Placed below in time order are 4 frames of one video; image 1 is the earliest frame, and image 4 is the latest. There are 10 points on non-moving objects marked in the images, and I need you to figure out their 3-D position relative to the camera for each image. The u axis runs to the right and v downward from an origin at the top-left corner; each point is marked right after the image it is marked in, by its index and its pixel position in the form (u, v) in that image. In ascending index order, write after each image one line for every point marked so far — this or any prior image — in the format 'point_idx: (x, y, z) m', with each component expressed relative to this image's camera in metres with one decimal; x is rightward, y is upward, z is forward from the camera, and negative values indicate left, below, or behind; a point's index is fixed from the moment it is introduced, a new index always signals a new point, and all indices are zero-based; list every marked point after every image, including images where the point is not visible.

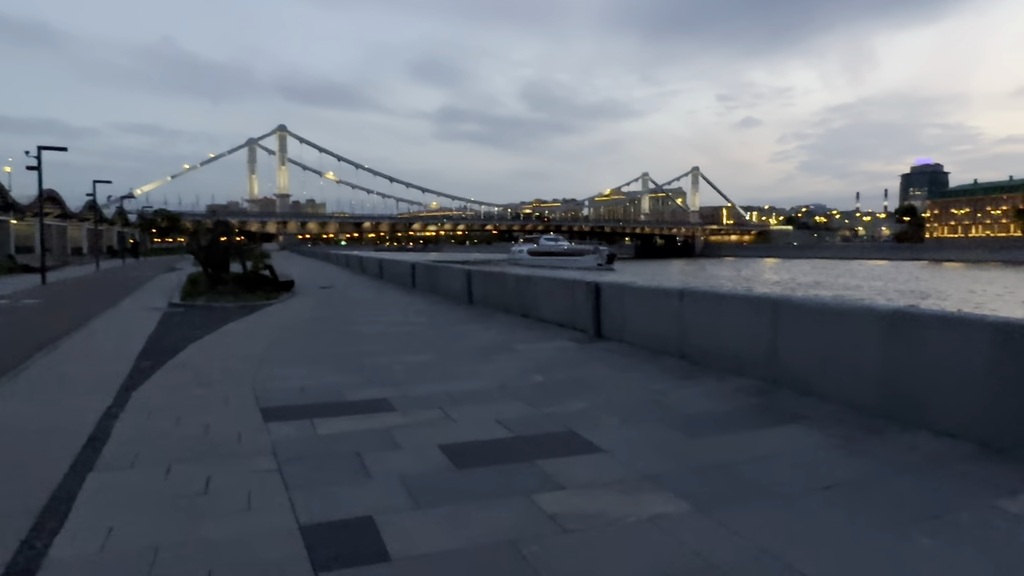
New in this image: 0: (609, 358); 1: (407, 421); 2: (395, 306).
0: (+1.0, -0.7, +7.1) m
1: (-0.8, -0.9, +4.9) m
2: (-2.4, -0.4, +14.4) m
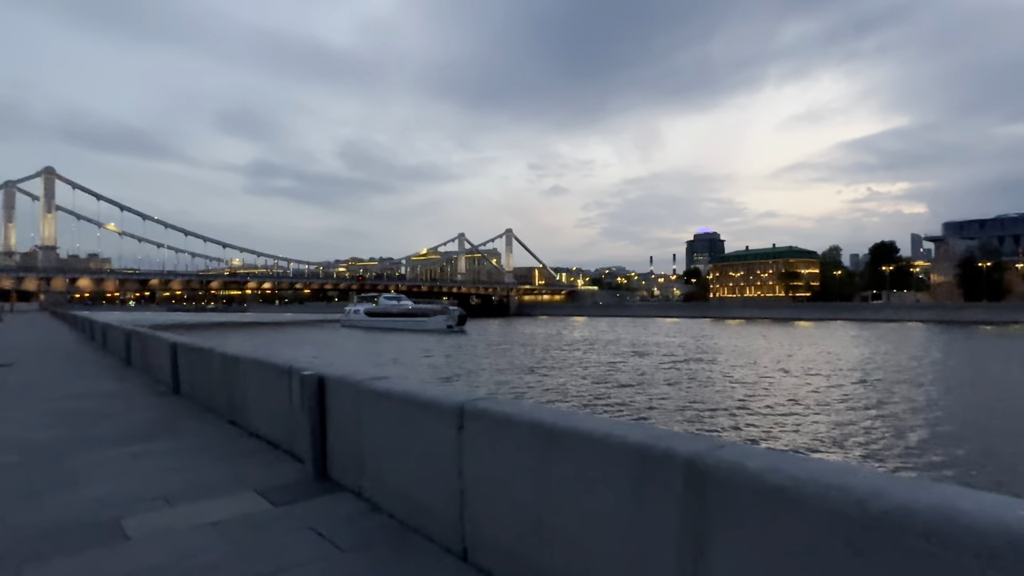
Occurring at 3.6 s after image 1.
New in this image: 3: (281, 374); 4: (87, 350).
0: (-1.0, -1.3, +3.1) m
1: (-2.1, -1.3, +0.5) m
2: (-6.2, -1.5, +9.2) m
3: (-1.8, -0.7, +5.4) m
4: (-11.5, -1.7, +18.5) m
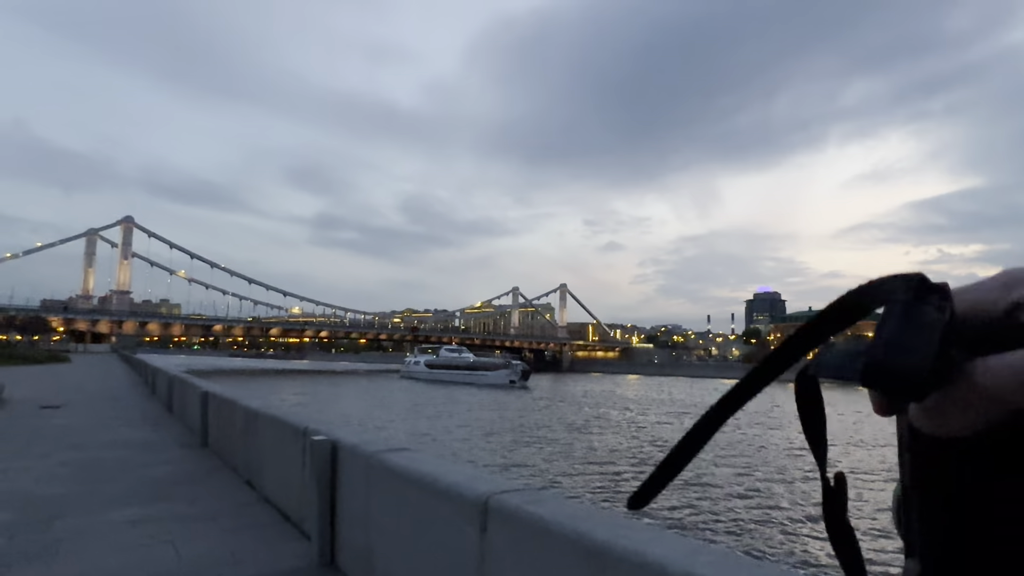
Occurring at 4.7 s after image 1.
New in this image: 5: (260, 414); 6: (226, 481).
0: (-0.8, -1.4, +2.4) m
1: (-2.2, -1.2, -0.1) m
2: (-5.6, -2.1, +8.9) m
3: (-1.5, -1.0, +4.7) m
4: (-10.1, -2.9, +18.5) m
5: (-2.1, -1.1, +5.9) m
6: (-2.7, -1.8, +6.5) m
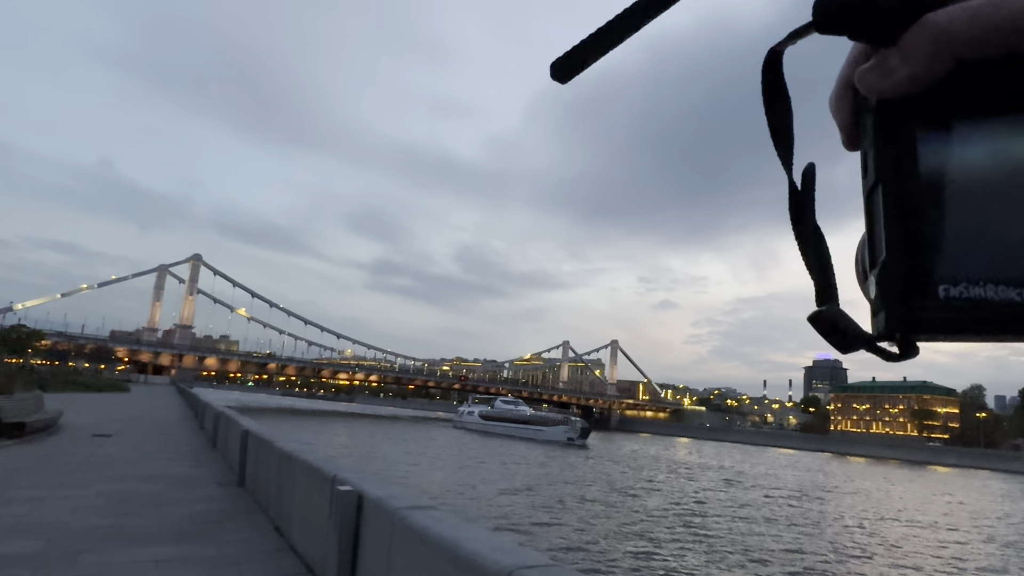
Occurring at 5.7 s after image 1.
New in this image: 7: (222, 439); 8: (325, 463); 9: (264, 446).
0: (-0.8, -1.6, +2.2) m
1: (-2.3, -1.1, -0.2) m
2: (-5.0, -2.5, +8.9) m
3: (-1.2, -1.3, +4.6) m
4: (-8.9, -3.8, +18.7) m
5: (-1.8, -1.4, +5.7) m
6: (-2.4, -2.2, +6.3) m
7: (-5.0, -2.6, +11.8) m
8: (-1.4, -1.3, +5.0) m
9: (-2.7, -1.7, +7.5) m
